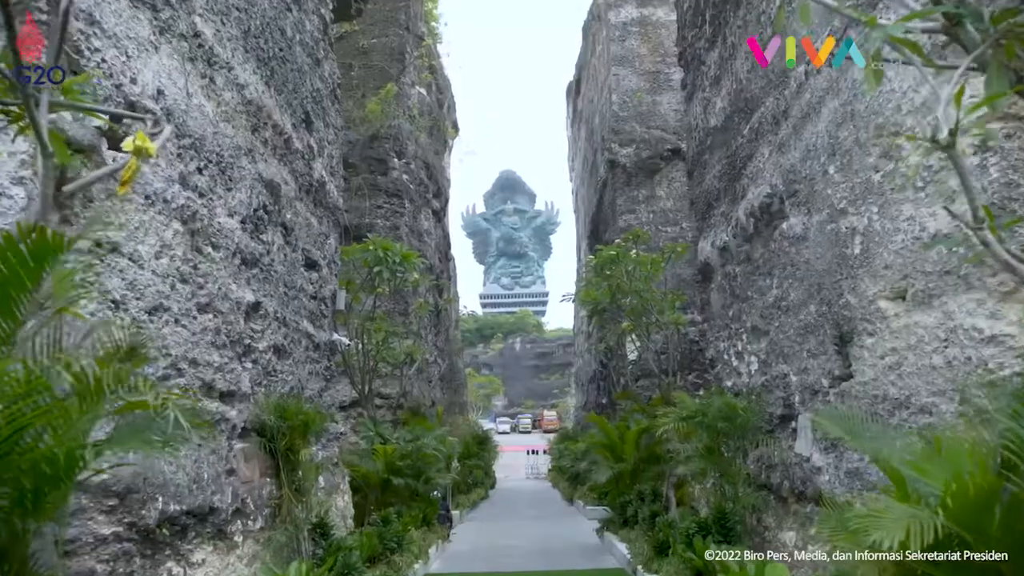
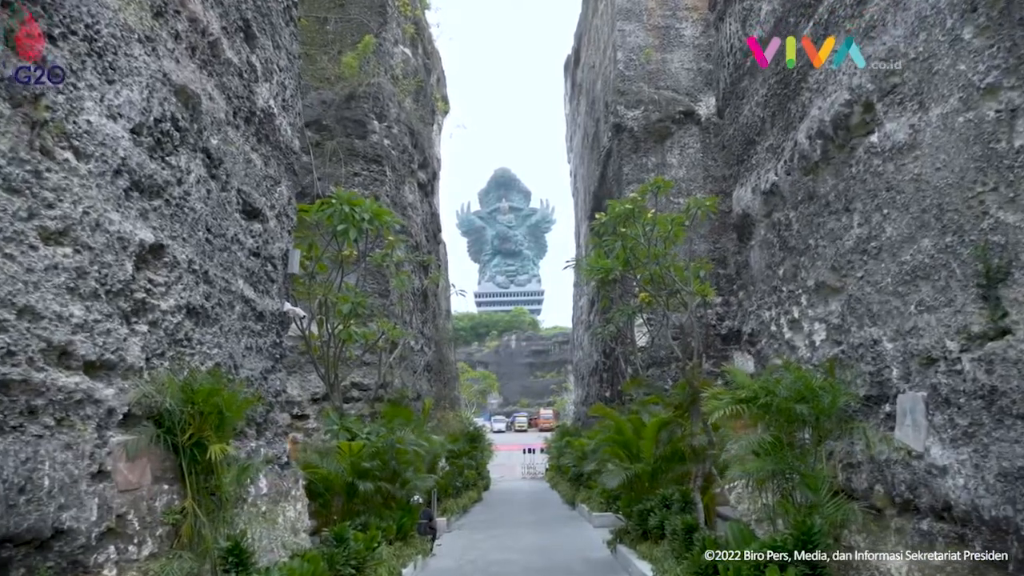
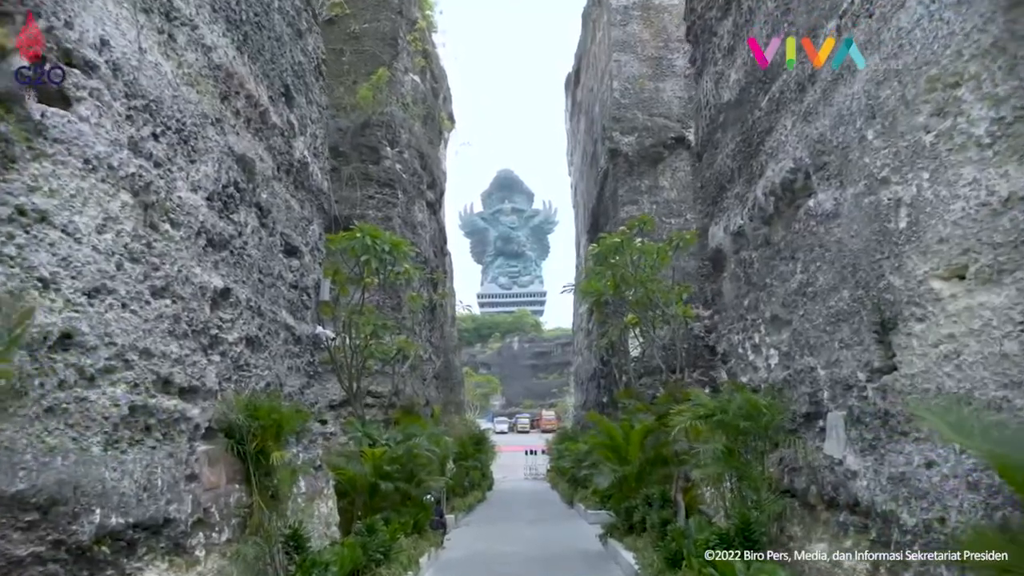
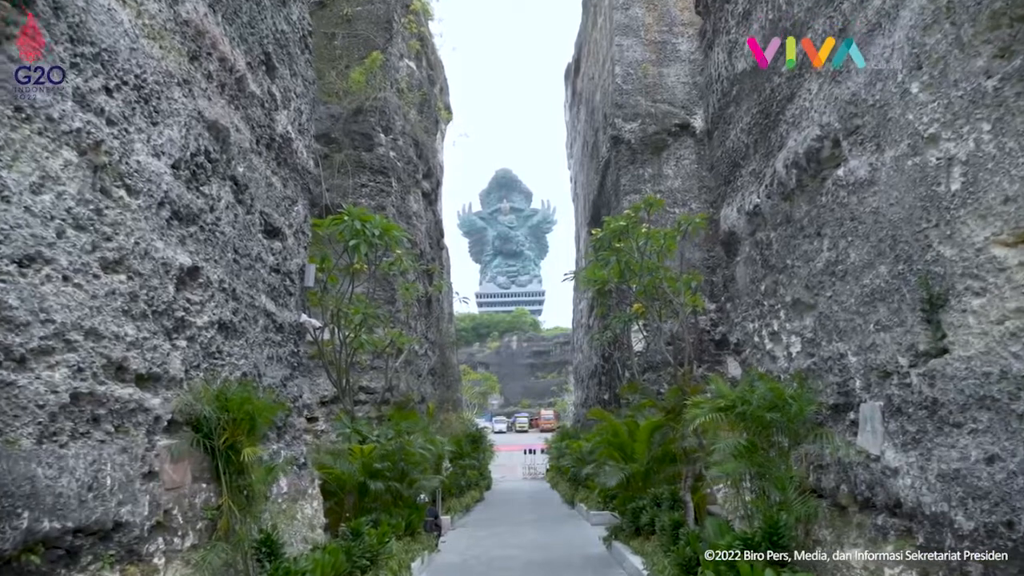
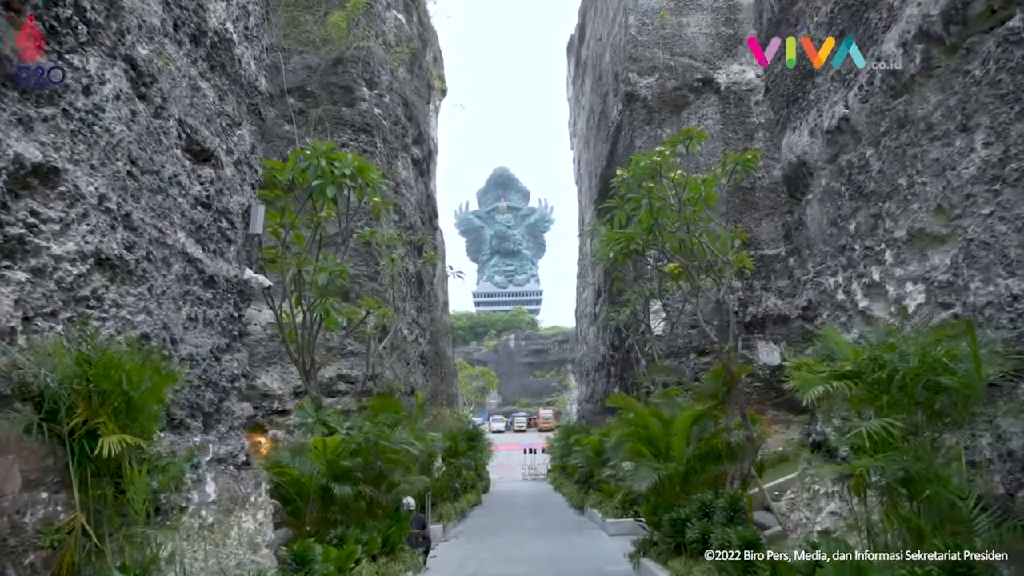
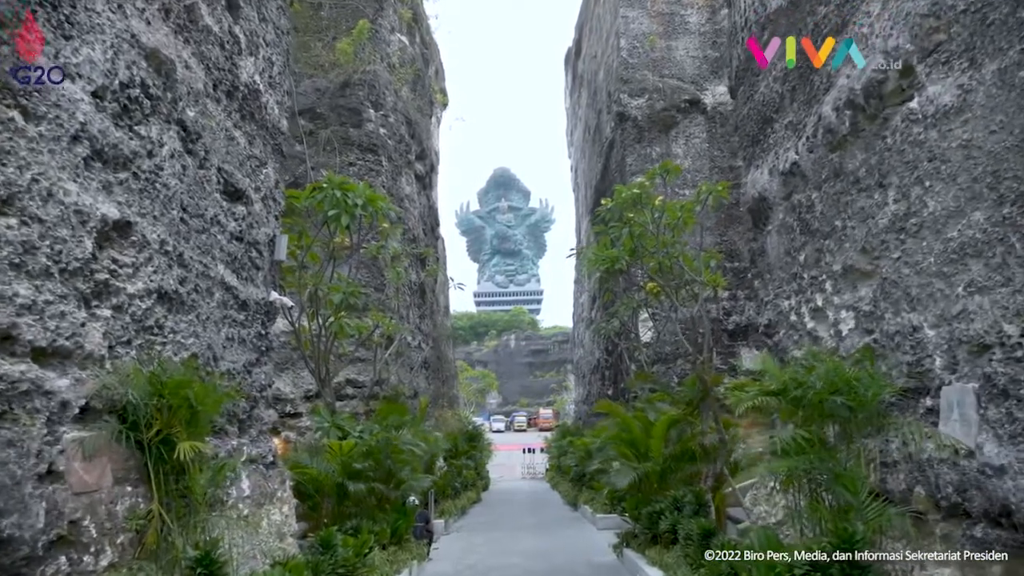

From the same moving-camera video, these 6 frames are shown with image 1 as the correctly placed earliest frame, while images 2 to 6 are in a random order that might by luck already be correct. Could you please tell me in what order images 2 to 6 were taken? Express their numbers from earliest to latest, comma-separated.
3, 4, 2, 6, 5
